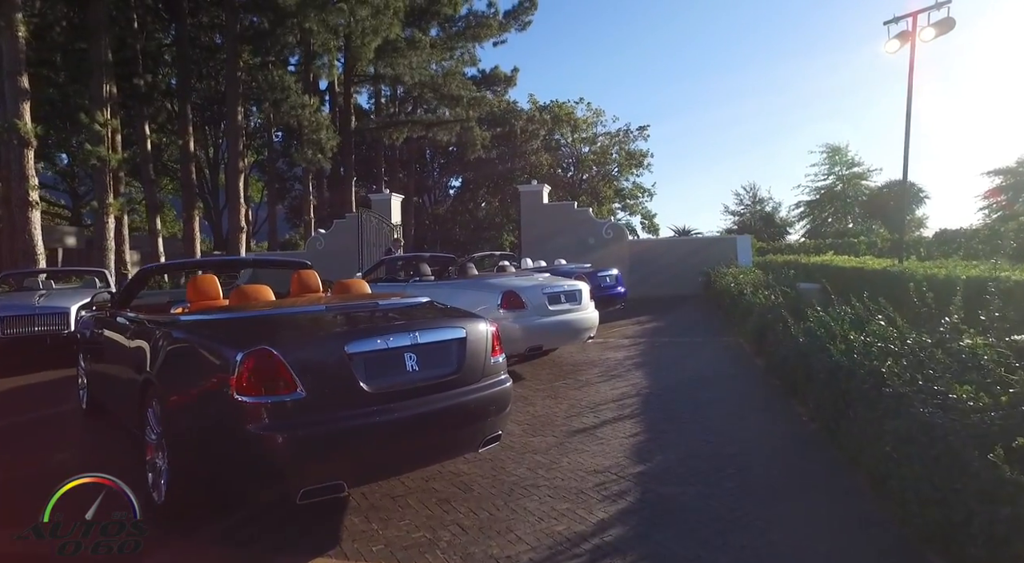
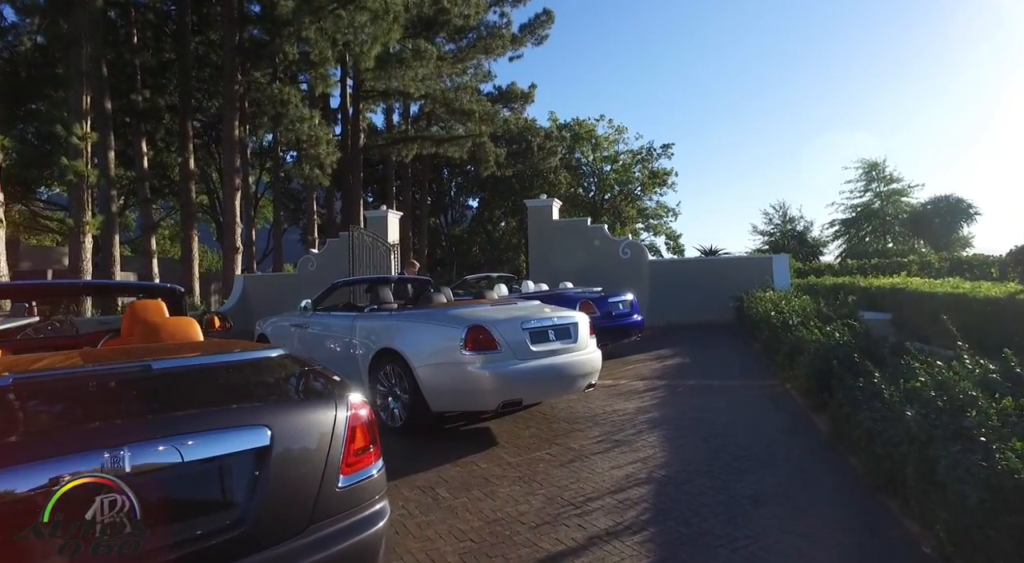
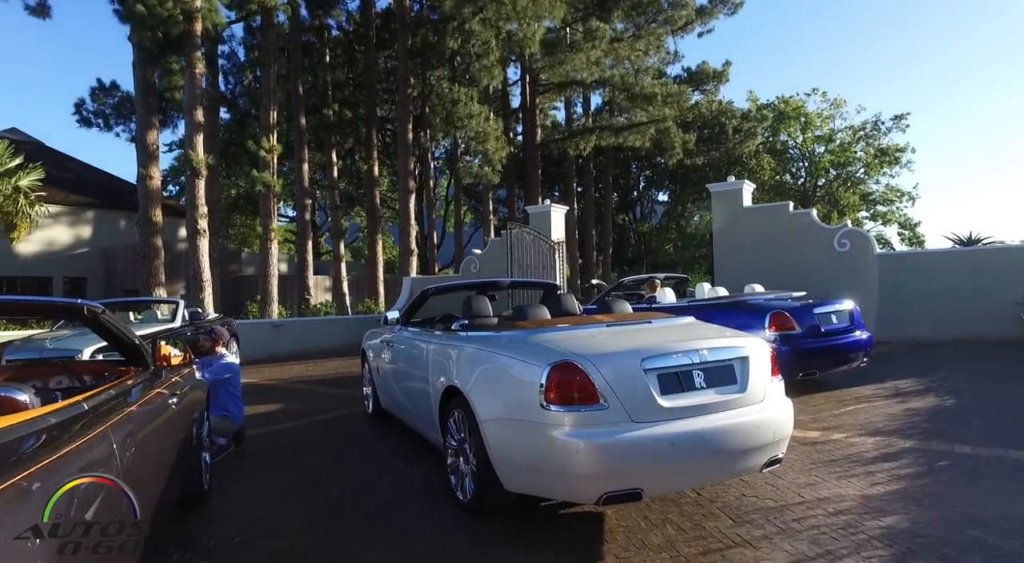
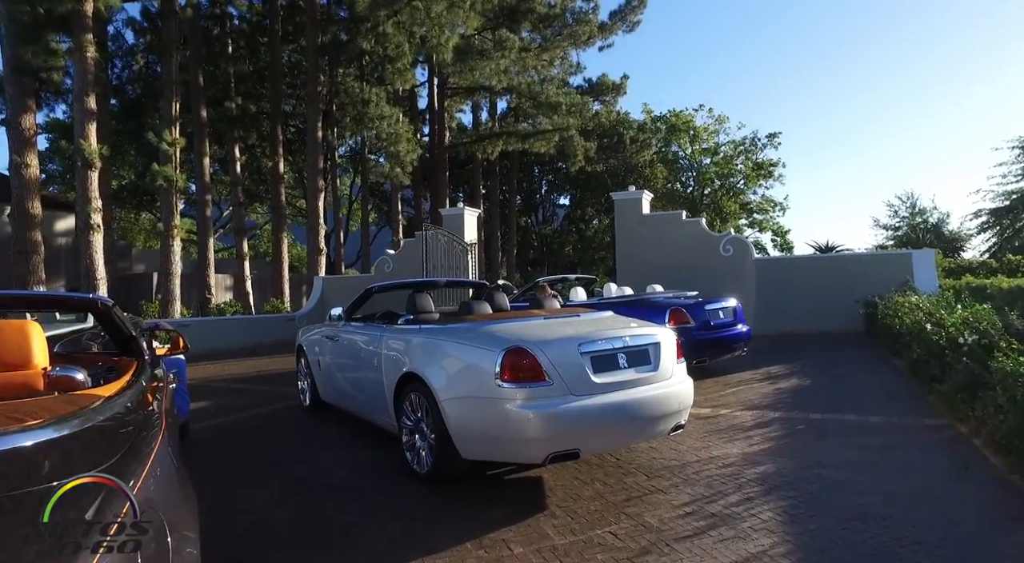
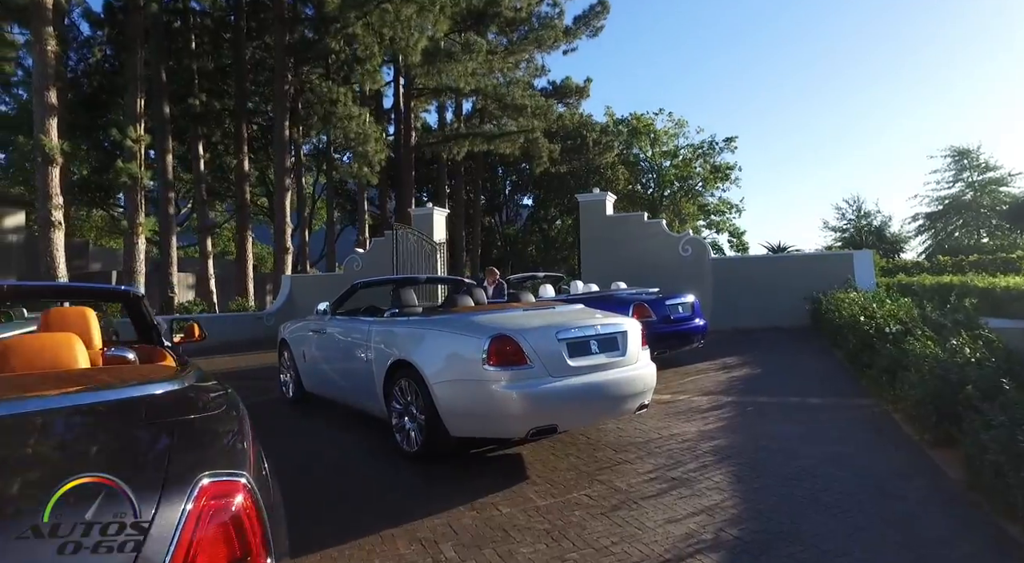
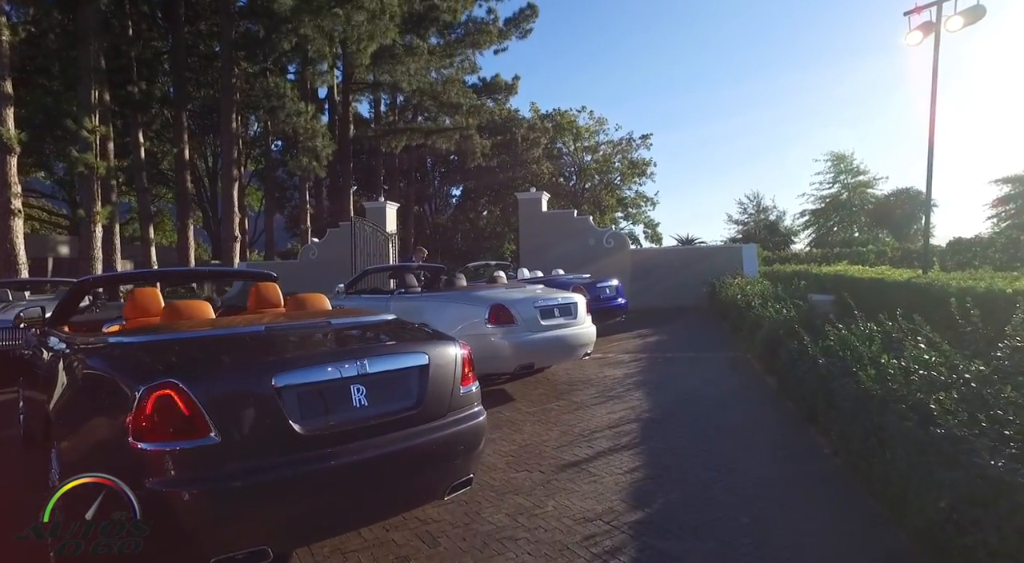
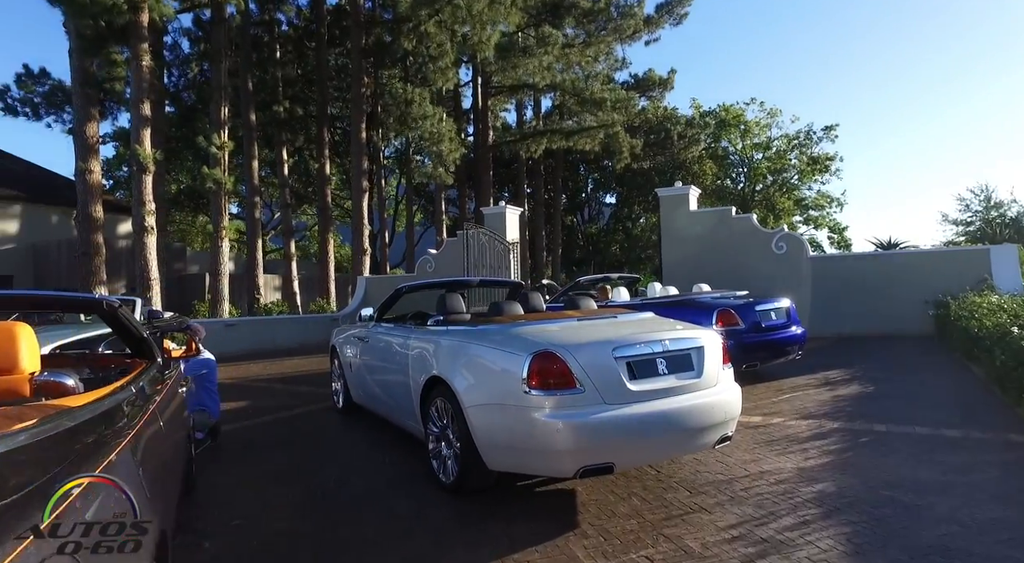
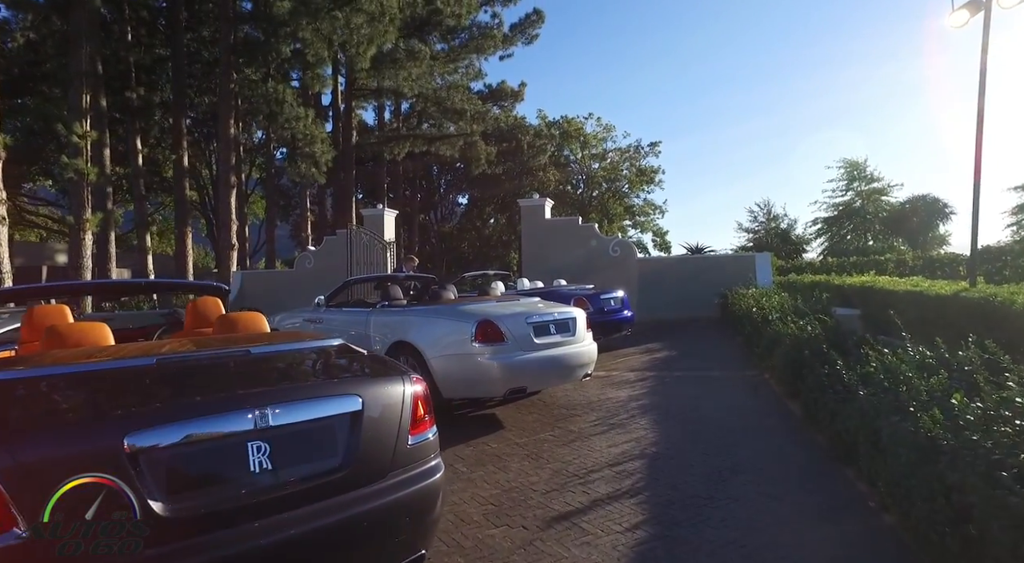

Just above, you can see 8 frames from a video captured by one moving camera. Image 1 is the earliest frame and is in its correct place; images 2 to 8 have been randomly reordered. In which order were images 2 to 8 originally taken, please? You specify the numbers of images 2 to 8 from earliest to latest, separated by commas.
6, 8, 2, 5, 4, 7, 3
